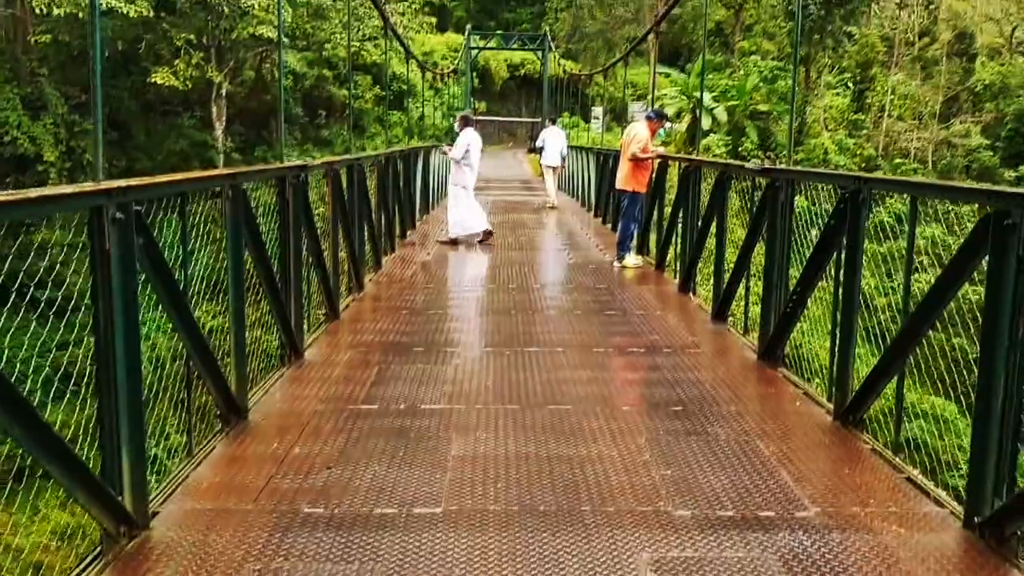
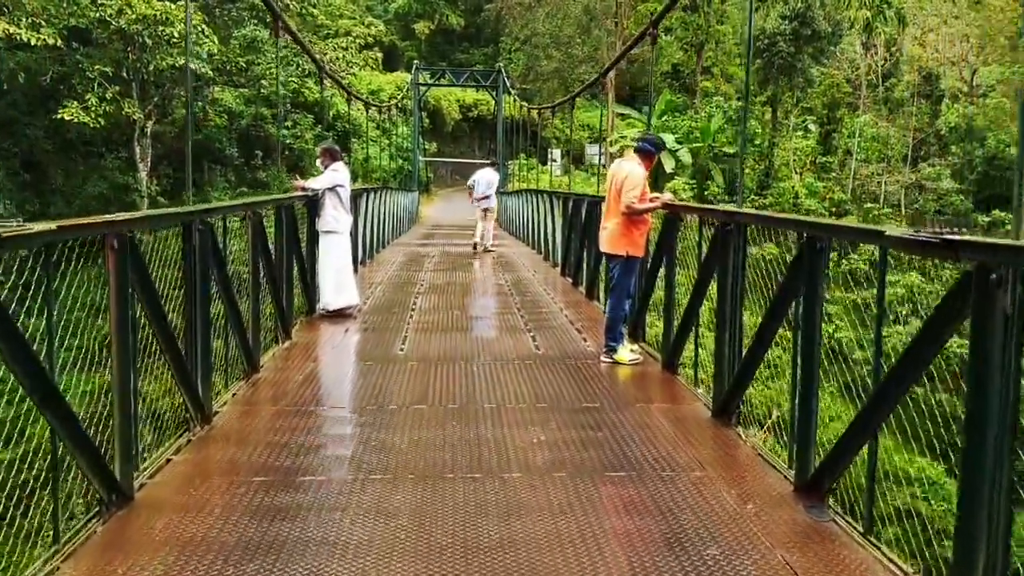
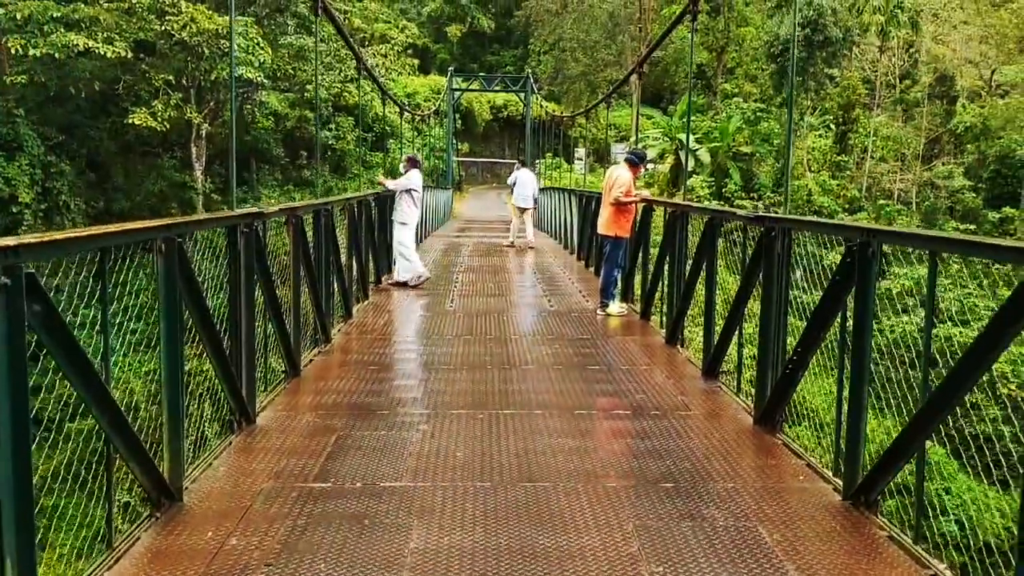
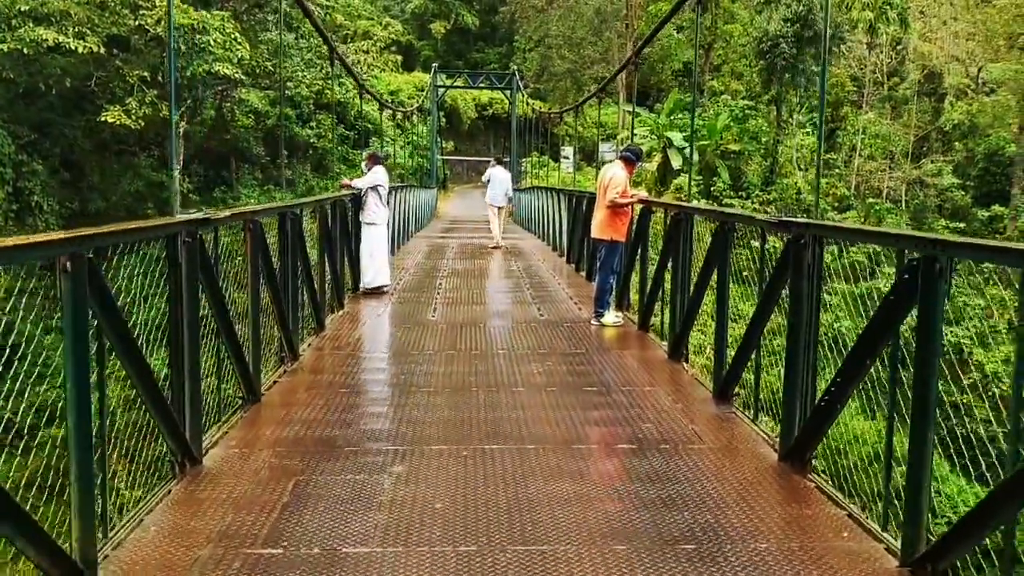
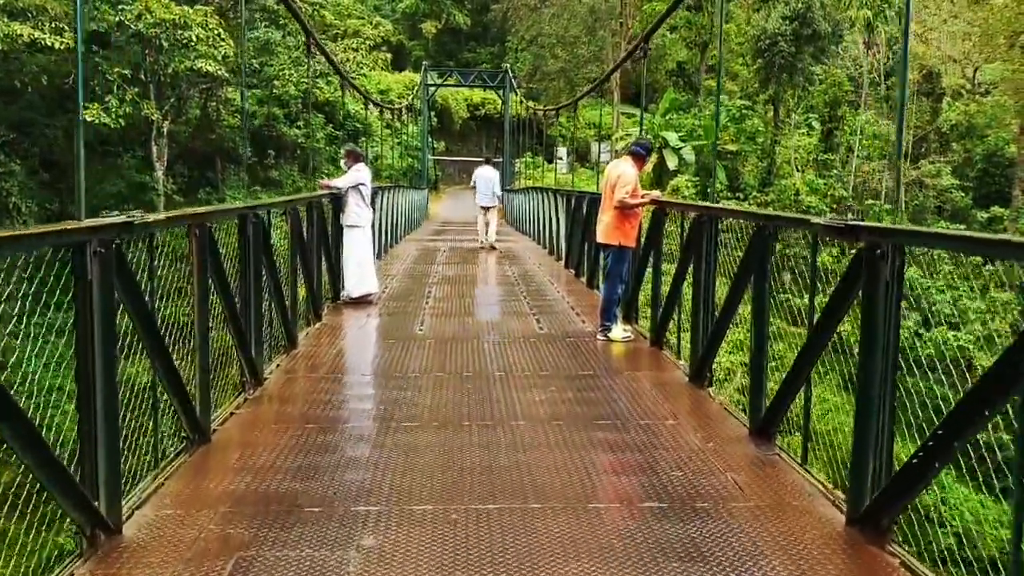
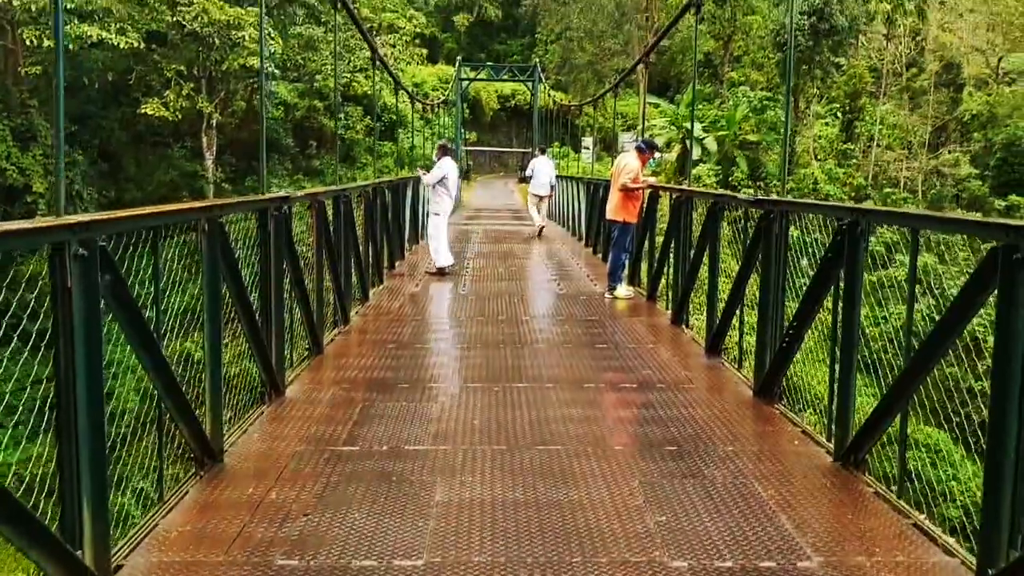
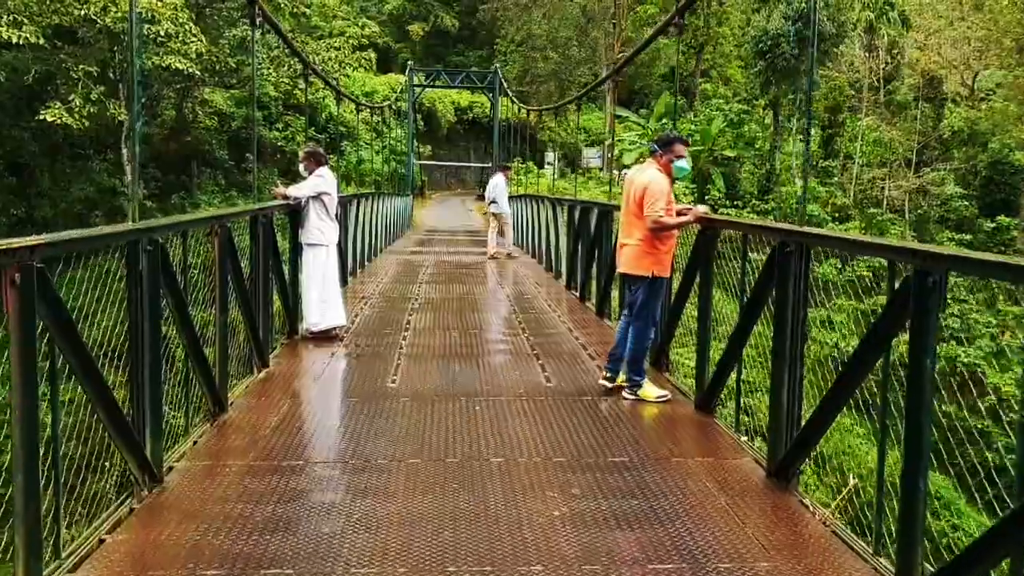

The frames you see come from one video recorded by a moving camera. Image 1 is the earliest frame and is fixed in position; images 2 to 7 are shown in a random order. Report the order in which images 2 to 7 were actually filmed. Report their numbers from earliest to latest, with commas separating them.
6, 3, 4, 5, 2, 7
